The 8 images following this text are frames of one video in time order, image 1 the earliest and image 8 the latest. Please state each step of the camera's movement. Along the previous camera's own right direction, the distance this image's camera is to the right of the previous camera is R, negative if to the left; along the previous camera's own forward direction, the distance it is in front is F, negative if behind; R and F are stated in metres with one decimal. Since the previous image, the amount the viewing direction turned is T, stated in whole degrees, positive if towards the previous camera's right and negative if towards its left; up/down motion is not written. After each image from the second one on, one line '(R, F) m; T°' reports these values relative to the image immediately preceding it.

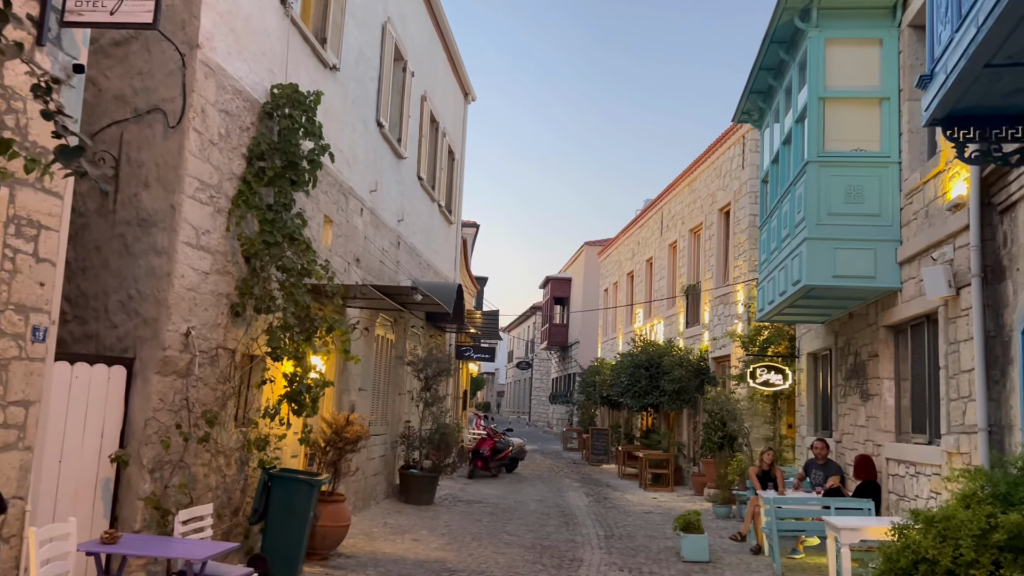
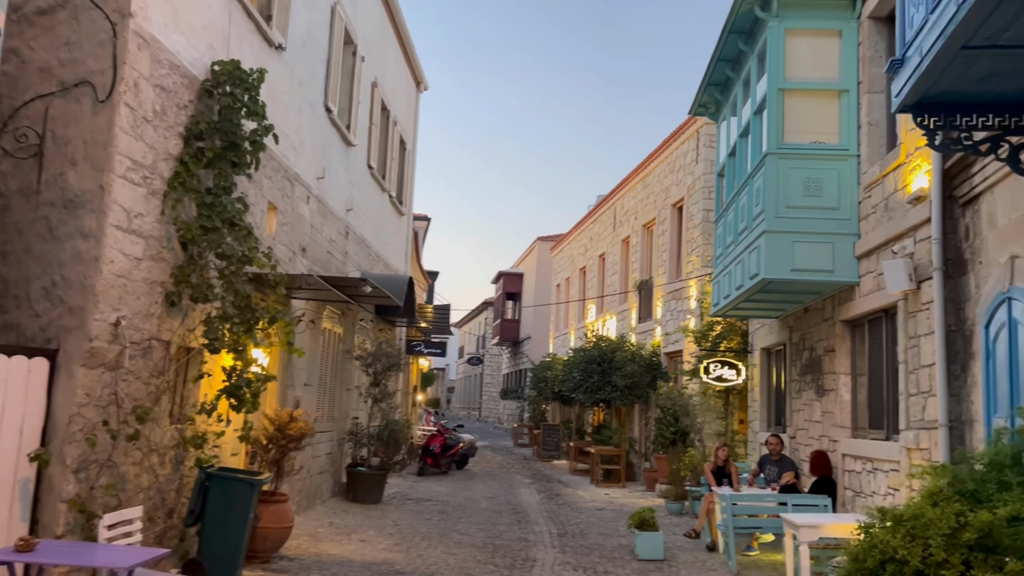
(0.0, +0.3) m; +3°
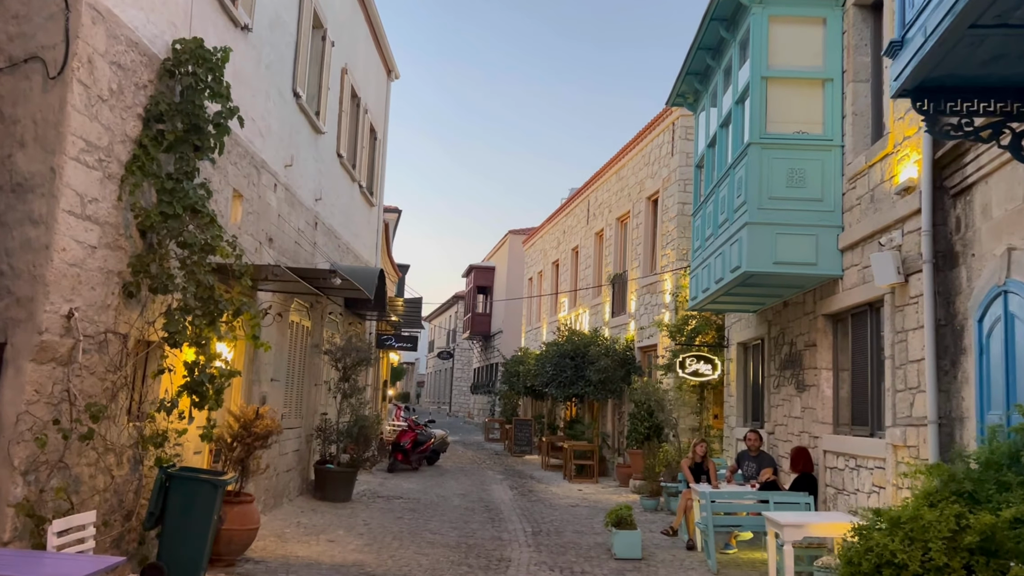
(-0.1, +0.2) m; +2°
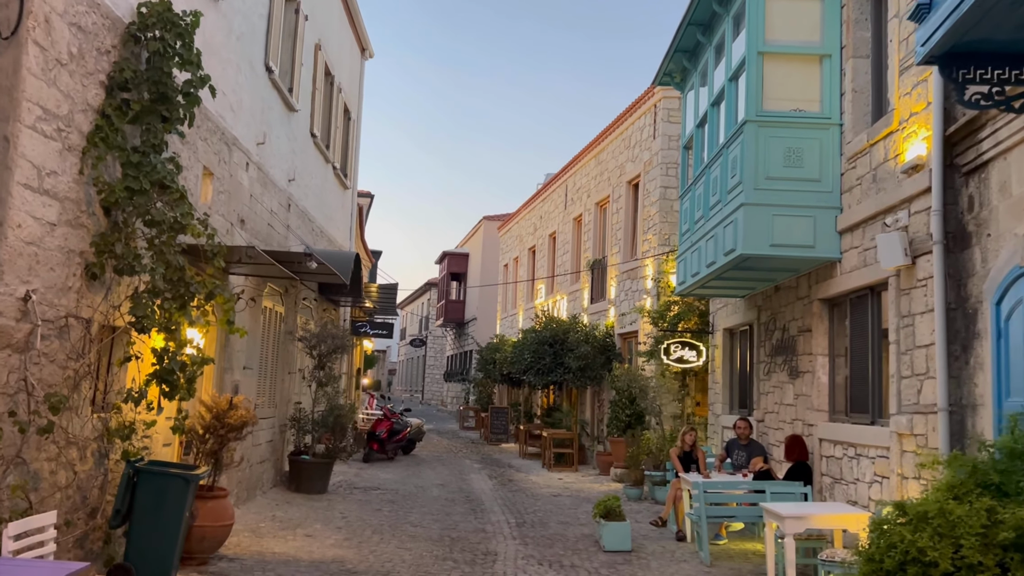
(-0.1, +0.3) m; +2°
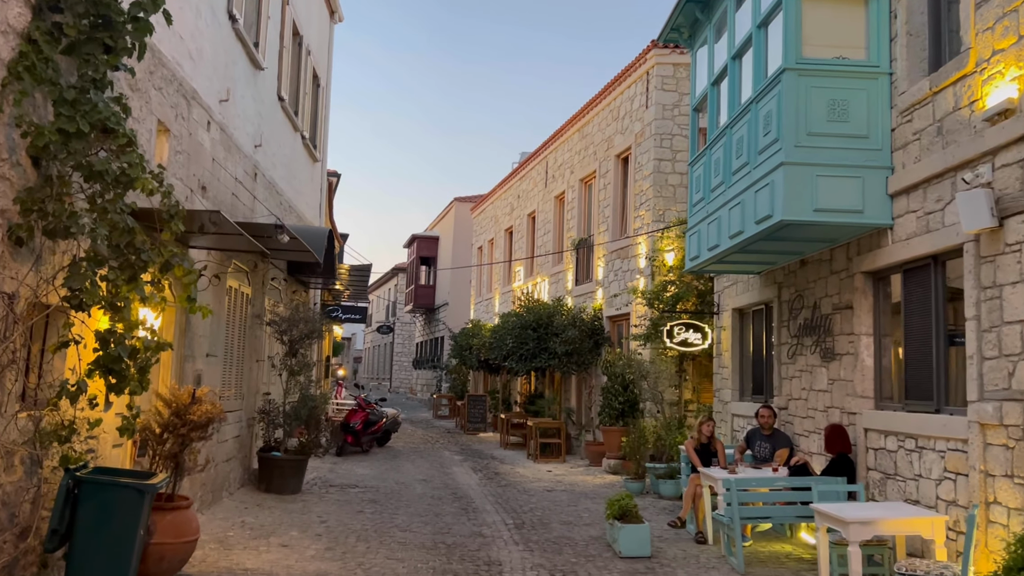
(-0.3, +0.9) m; +2°
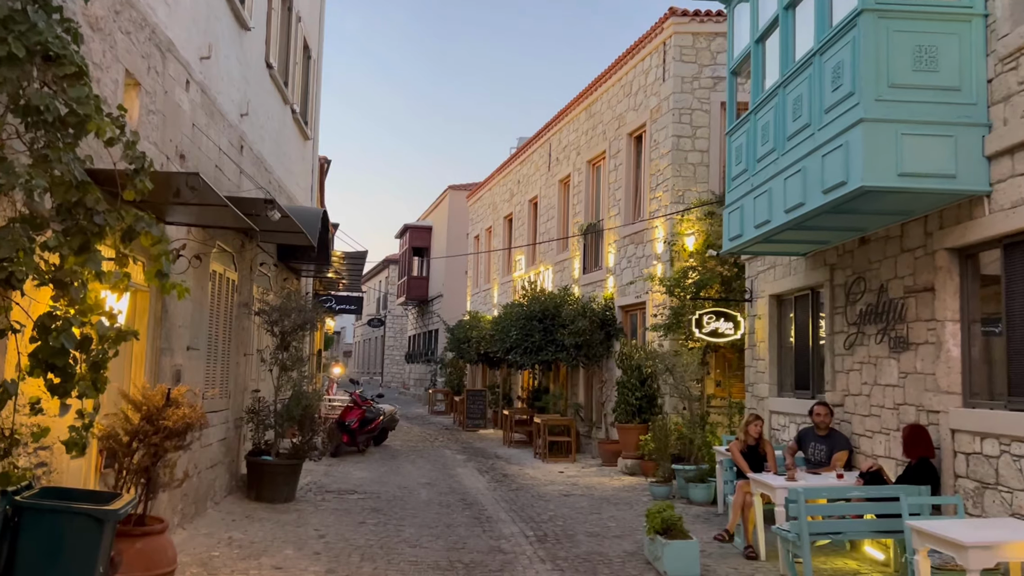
(-0.3, +0.9) m; +1°
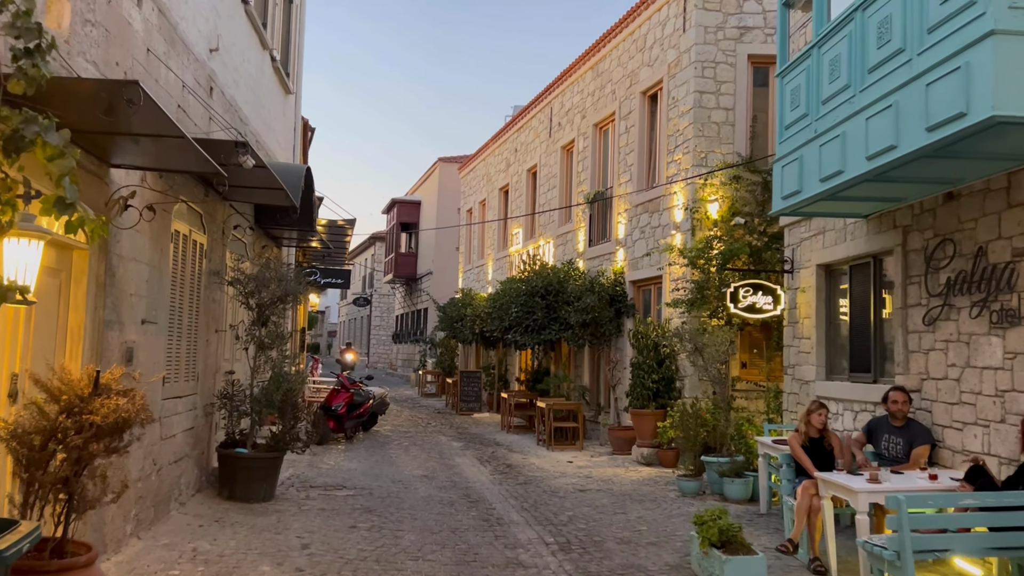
(-0.2, +1.1) m; +1°
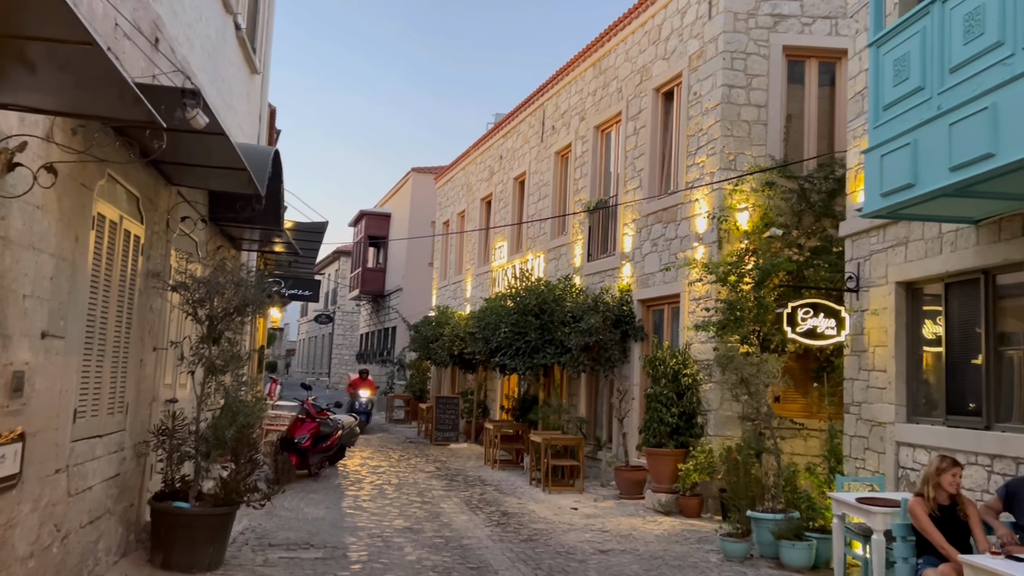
(-0.4, +1.5) m; +3°
